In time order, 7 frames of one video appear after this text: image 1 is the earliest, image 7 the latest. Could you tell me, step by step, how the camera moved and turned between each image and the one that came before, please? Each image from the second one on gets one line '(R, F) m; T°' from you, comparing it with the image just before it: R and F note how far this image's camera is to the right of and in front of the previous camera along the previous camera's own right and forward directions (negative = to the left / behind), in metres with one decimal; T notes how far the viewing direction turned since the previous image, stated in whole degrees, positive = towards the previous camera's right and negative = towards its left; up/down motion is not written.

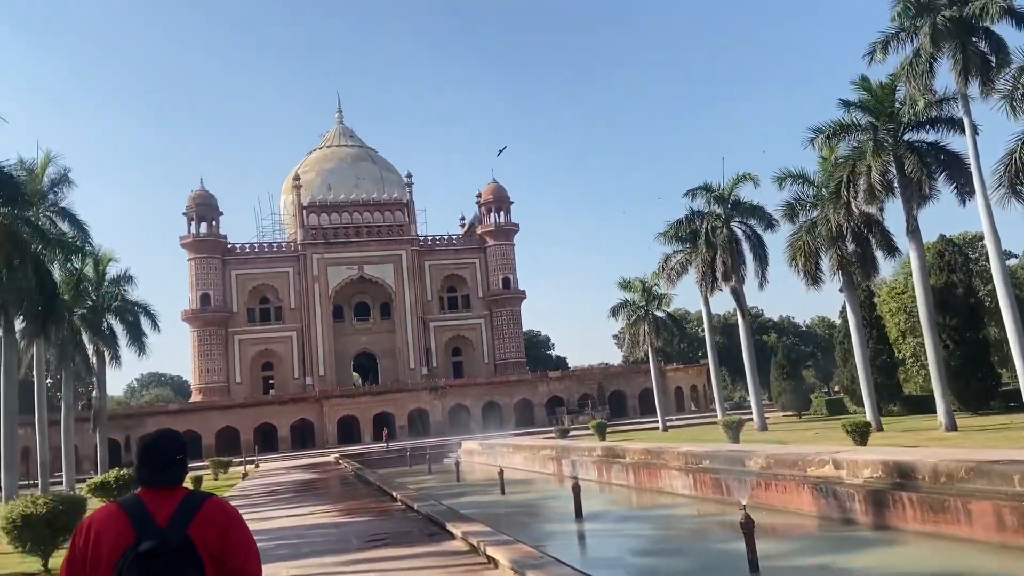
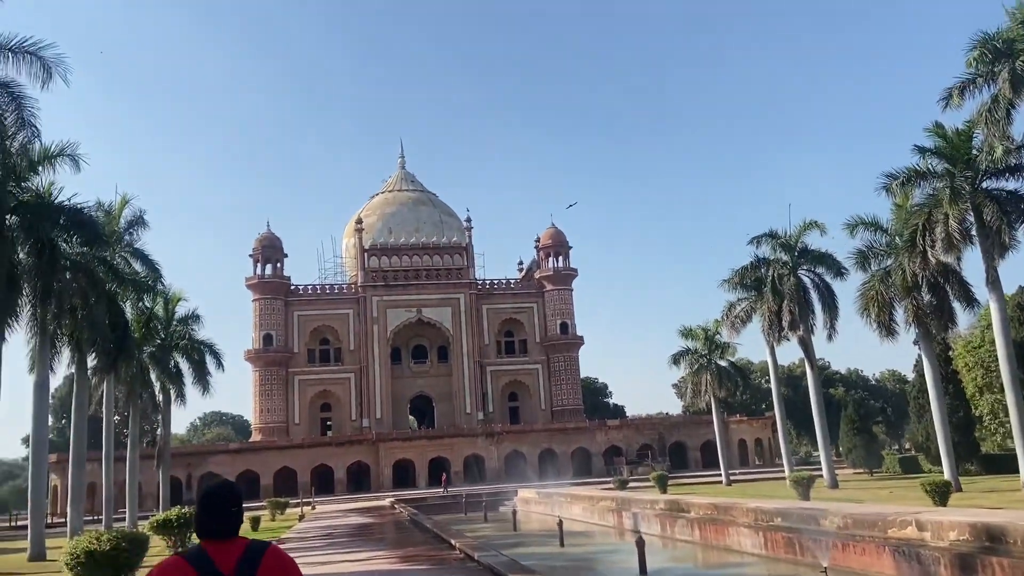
(-0.1, +0.2) m; -4°
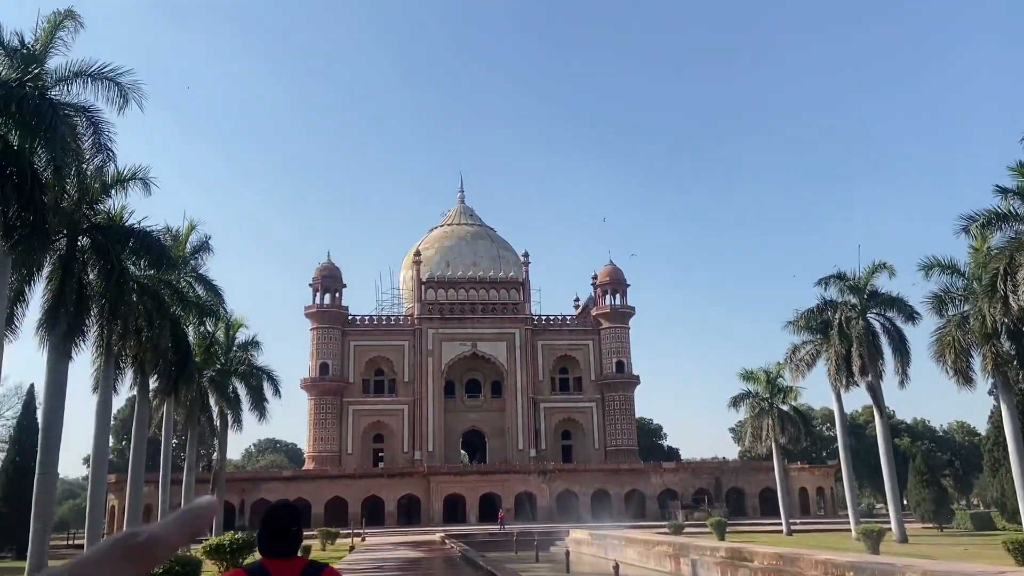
(-0.1, +0.2) m; -4°
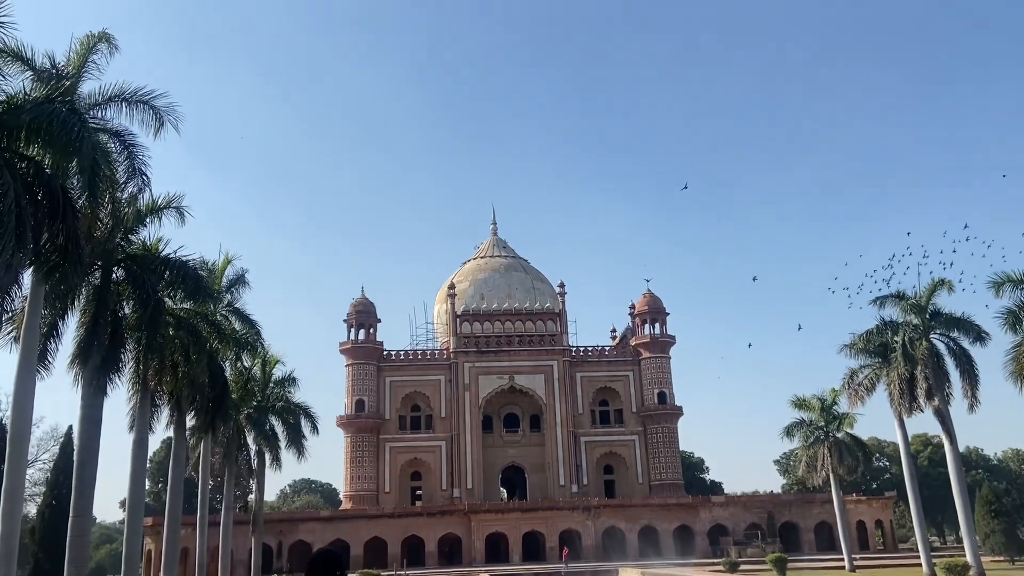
(-0.3, +0.7) m; -2°
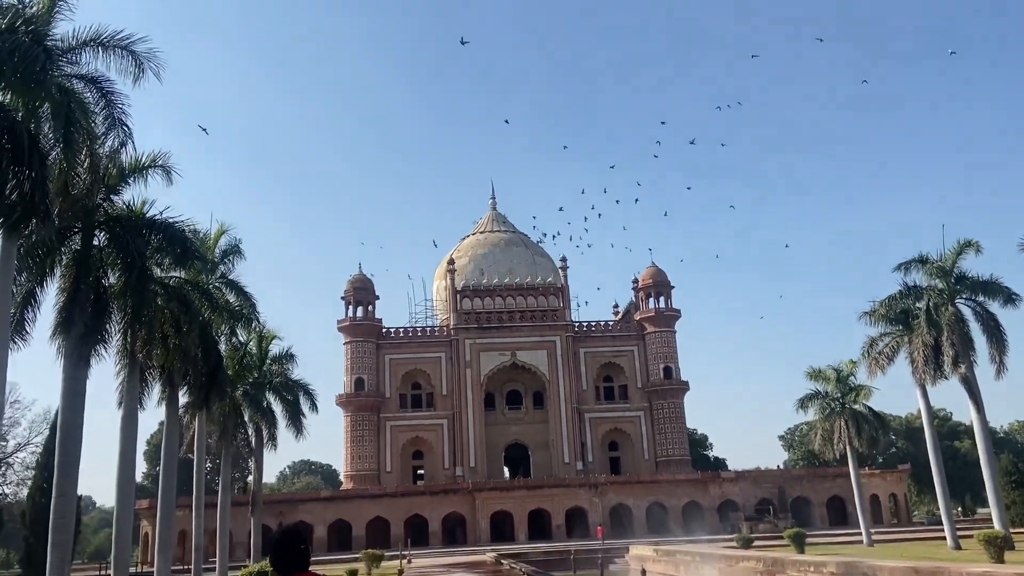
(-0.3, +0.9) m; 0°
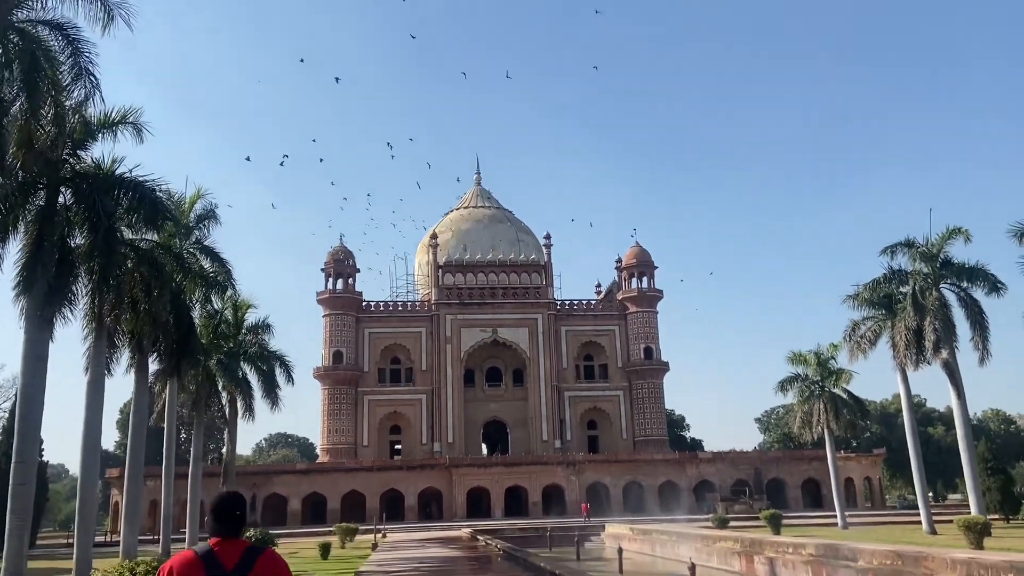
(0.0, +0.3) m; +1°
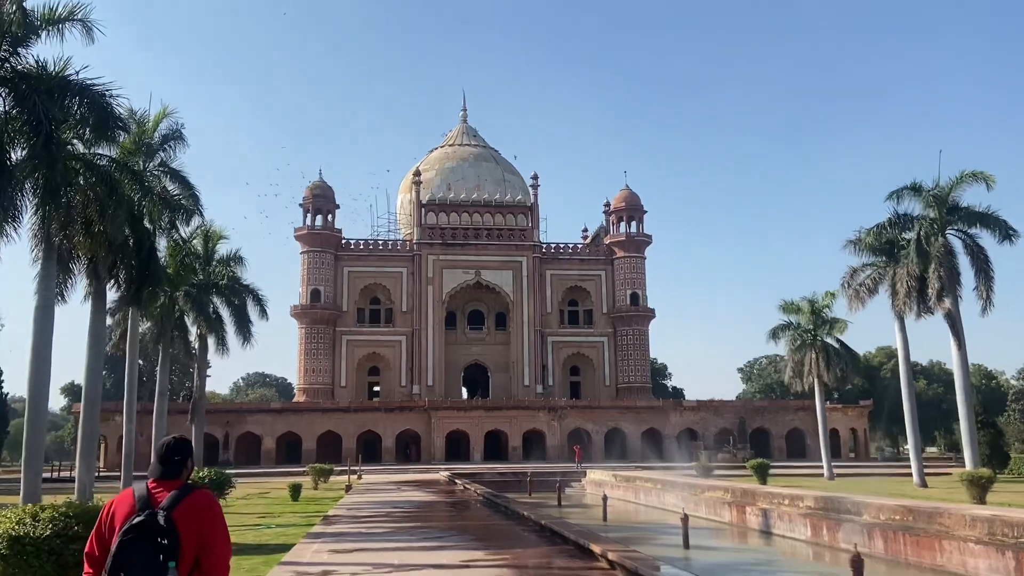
(0.0, +1.0) m; +1°
